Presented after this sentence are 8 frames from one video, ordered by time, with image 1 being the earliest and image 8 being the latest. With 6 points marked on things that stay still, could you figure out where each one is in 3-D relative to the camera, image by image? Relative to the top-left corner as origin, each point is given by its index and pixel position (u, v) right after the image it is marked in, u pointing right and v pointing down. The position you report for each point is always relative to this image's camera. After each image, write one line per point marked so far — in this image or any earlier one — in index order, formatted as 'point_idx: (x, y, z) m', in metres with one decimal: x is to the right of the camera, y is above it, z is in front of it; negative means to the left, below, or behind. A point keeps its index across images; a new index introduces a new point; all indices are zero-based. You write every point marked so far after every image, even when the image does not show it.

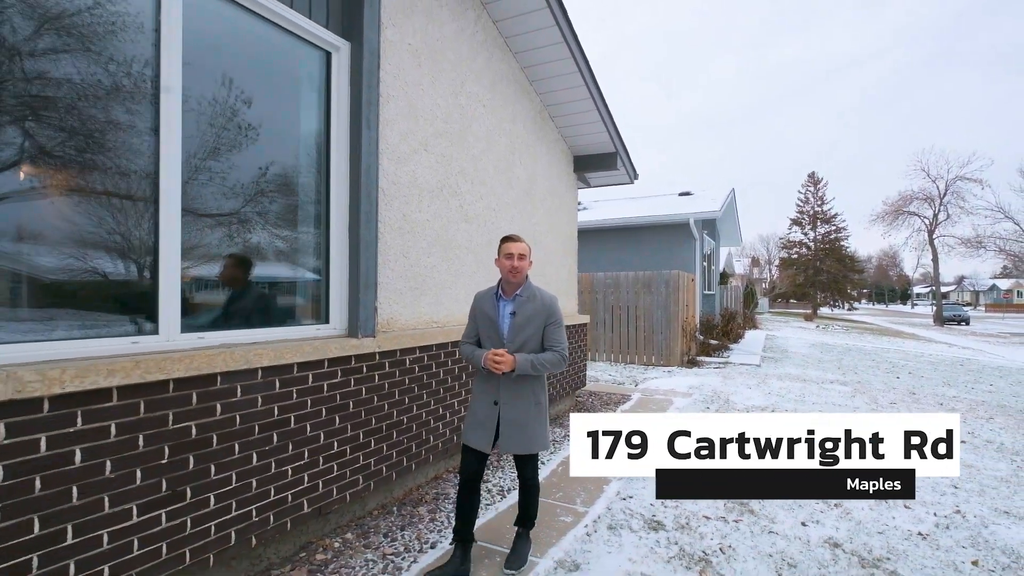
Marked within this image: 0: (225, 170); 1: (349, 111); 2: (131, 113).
0: (-1.4, +0.6, +2.5) m
1: (-1.0, +1.1, +3.1) m
2: (-1.6, +0.7, +2.1) m
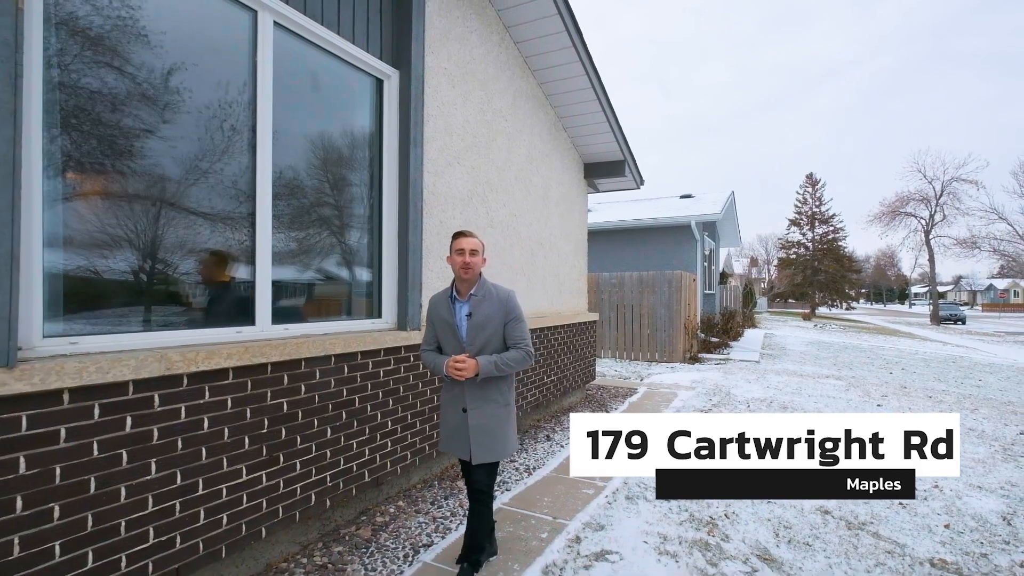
0: (-1.2, +0.6, +2.9) m
1: (-0.8, +1.1, +3.5) m
2: (-1.4, +0.7, +2.5) m
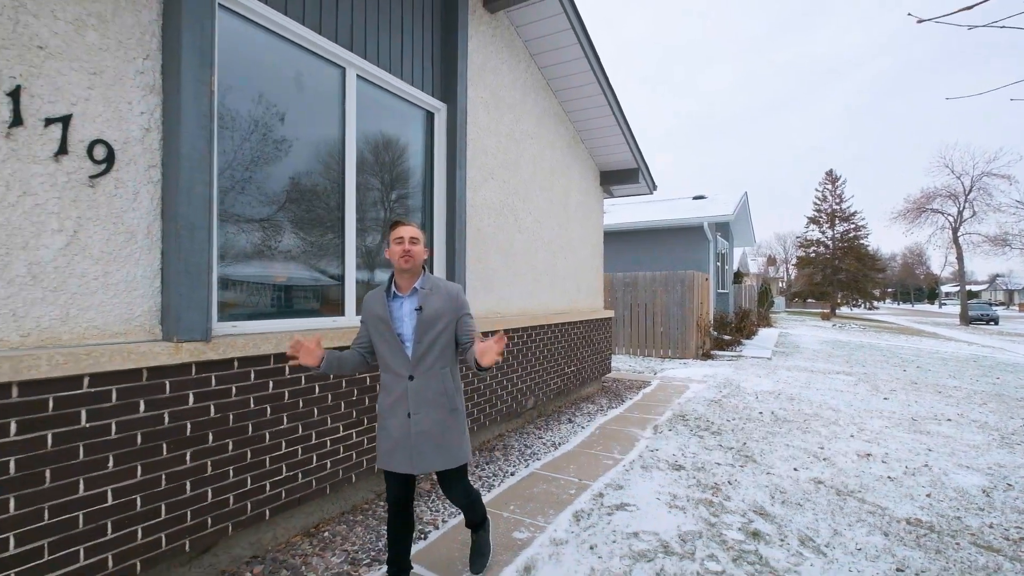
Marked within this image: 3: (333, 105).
0: (-1.0, +0.6, +3.6) m
1: (-0.5, +1.1, +4.1) m
2: (-1.2, +0.8, +3.2) m
3: (-1.2, +1.2, +3.2) m
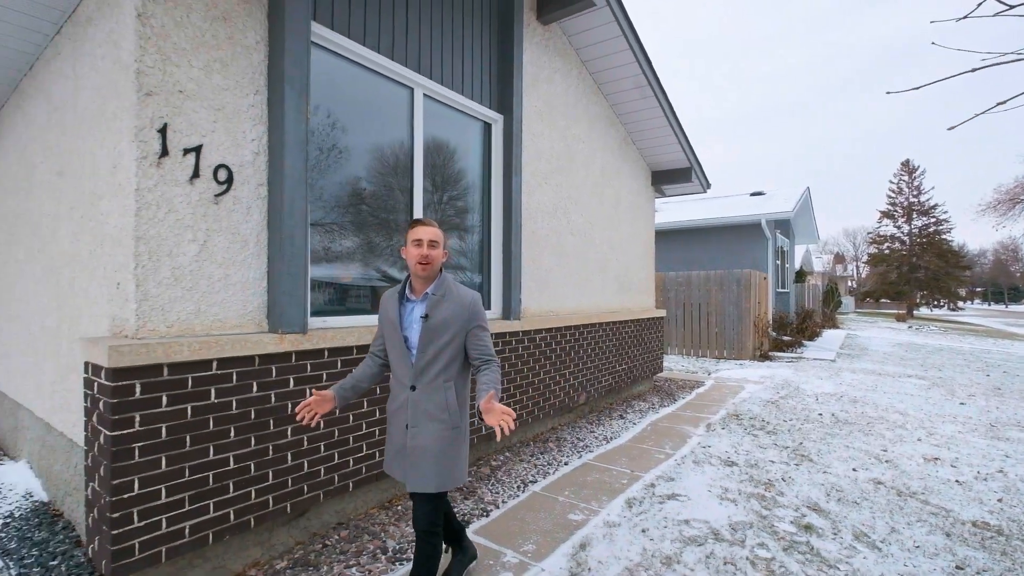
0: (-0.6, +0.6, +3.9) m
1: (-0.1, +1.1, +4.4) m
2: (-0.8, +0.8, +3.5) m
3: (-0.8, +1.2, +3.5) m
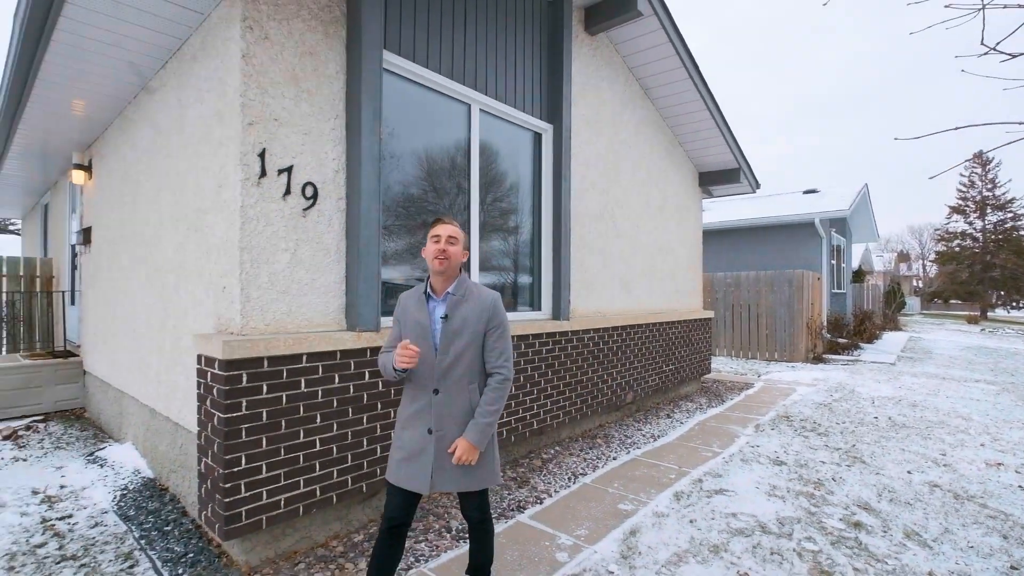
0: (-0.2, +0.6, +4.1) m
1: (+0.4, +1.1, +4.6) m
2: (-0.4, +0.7, +3.8) m
3: (-0.4, +1.2, +3.8) m
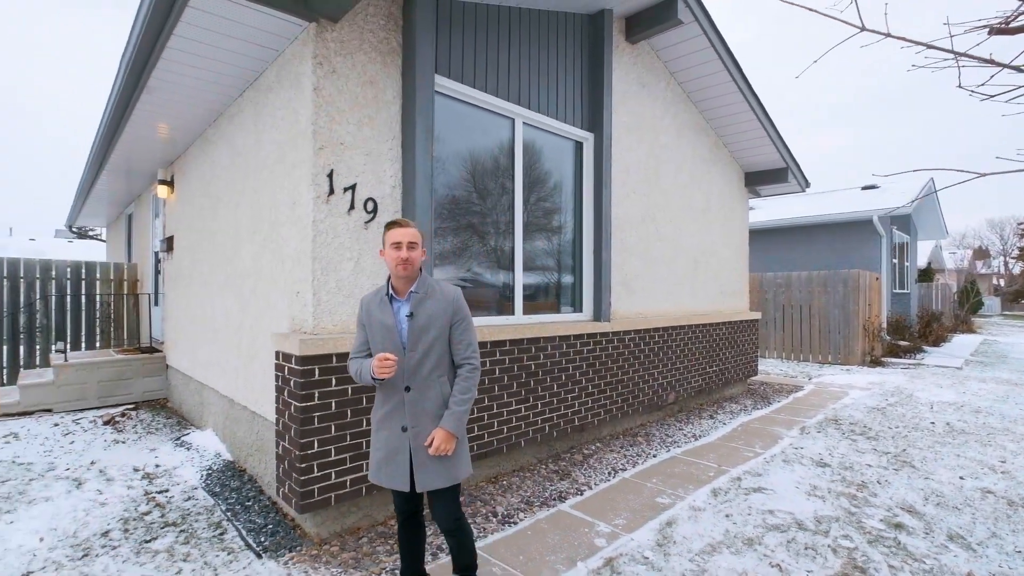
0: (+0.2, +0.6, +4.4) m
1: (+0.8, +1.1, +4.8) m
2: (-0.1, +0.7, +4.0) m
3: (-0.1, +1.1, +4.1) m
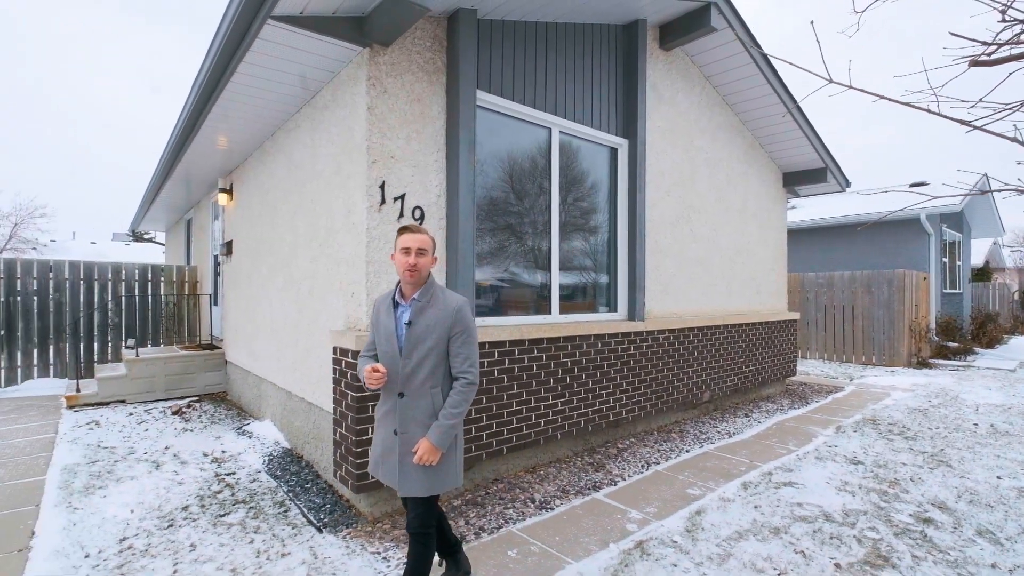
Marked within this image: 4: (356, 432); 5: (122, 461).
0: (+0.5, +0.6, +4.6) m
1: (+1.2, +1.1, +4.9) m
2: (+0.2, +0.7, +4.3) m
3: (+0.2, +1.1, +4.3) m
4: (-1.0, -0.9, +3.0) m
5: (-3.5, -1.6, +4.4) m
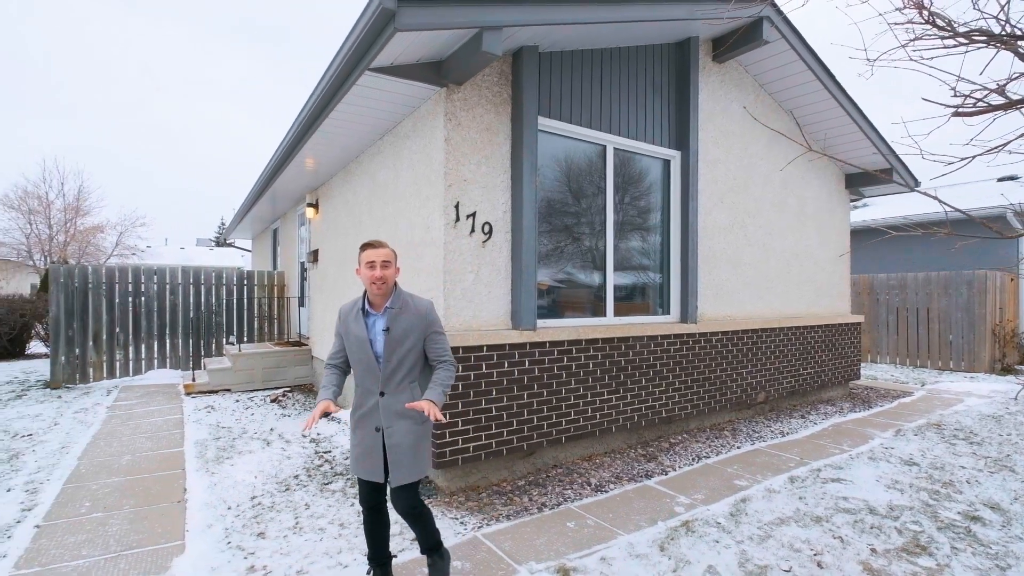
0: (+1.1, +0.5, +4.9) m
1: (+1.8, +1.0, +5.2) m
2: (+0.8, +0.7, +4.6) m
3: (+0.8, +1.1, +4.7) m
4: (-0.5, -0.9, +3.6) m
5: (-2.9, -1.6, +5.2) m
